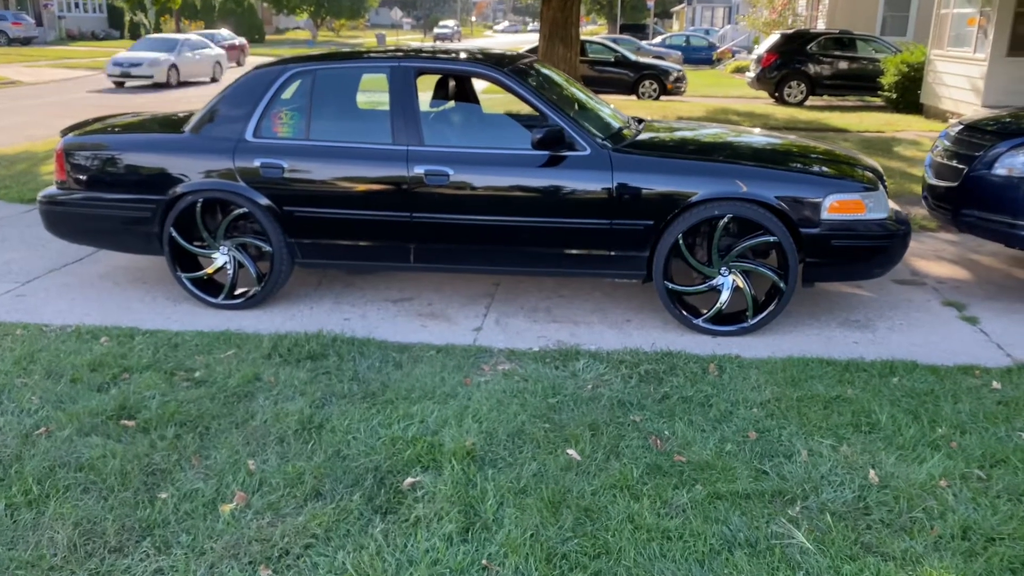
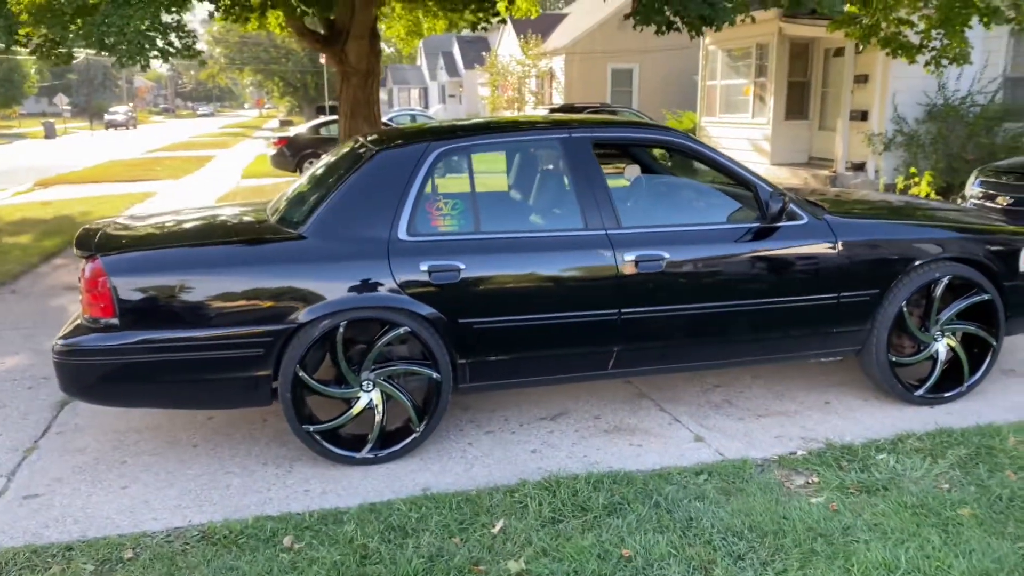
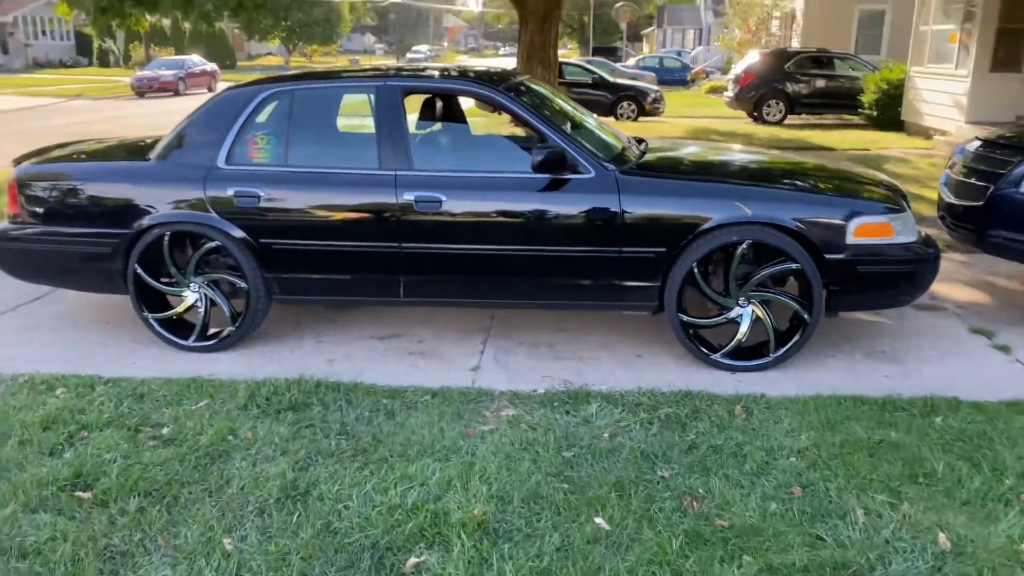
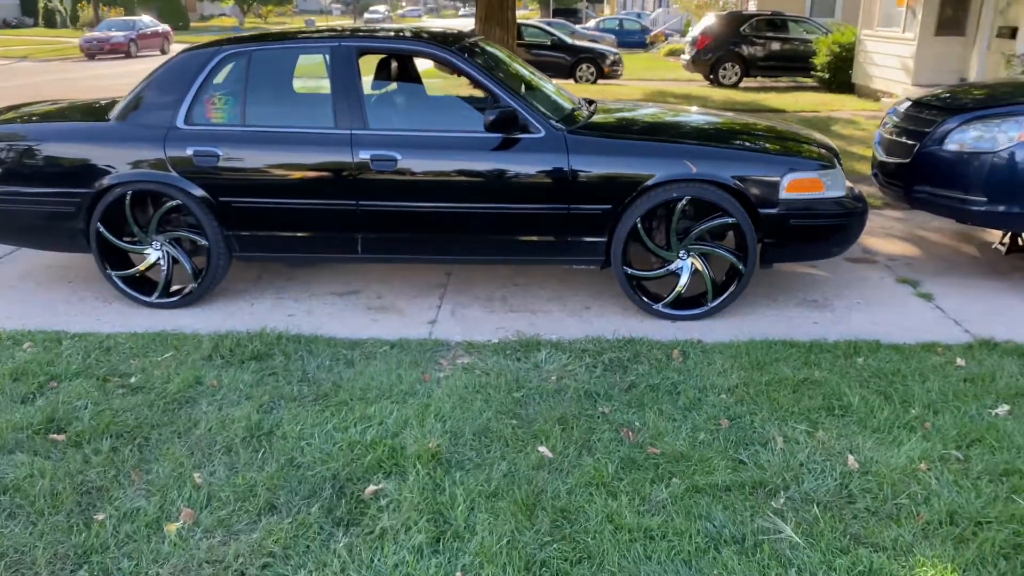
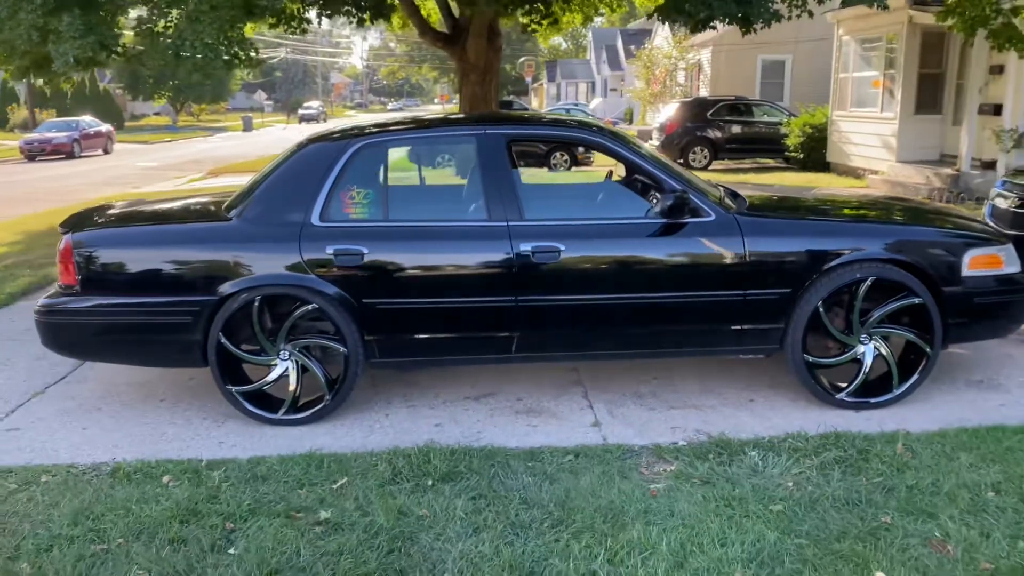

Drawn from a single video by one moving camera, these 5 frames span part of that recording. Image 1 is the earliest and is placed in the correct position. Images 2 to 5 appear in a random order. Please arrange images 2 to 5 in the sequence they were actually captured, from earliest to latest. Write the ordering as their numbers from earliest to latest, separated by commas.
4, 3, 5, 2
